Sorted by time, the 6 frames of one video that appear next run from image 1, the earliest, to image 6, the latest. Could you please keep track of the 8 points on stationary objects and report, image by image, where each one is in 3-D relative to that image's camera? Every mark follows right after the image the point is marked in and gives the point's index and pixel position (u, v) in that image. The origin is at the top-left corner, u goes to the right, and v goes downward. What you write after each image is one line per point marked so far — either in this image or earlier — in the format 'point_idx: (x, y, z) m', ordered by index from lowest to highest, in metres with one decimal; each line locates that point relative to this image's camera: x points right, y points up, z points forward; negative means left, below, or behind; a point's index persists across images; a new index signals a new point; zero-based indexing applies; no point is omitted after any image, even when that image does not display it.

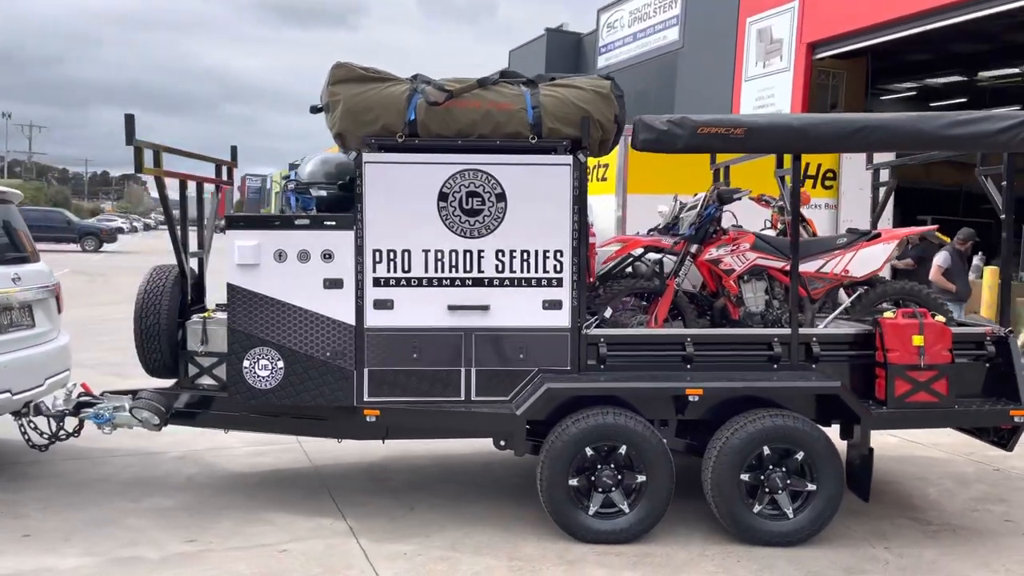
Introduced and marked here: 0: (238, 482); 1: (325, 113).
0: (-1.9, -1.3, +5.6) m
1: (-1.0, +1.0, +4.7) m
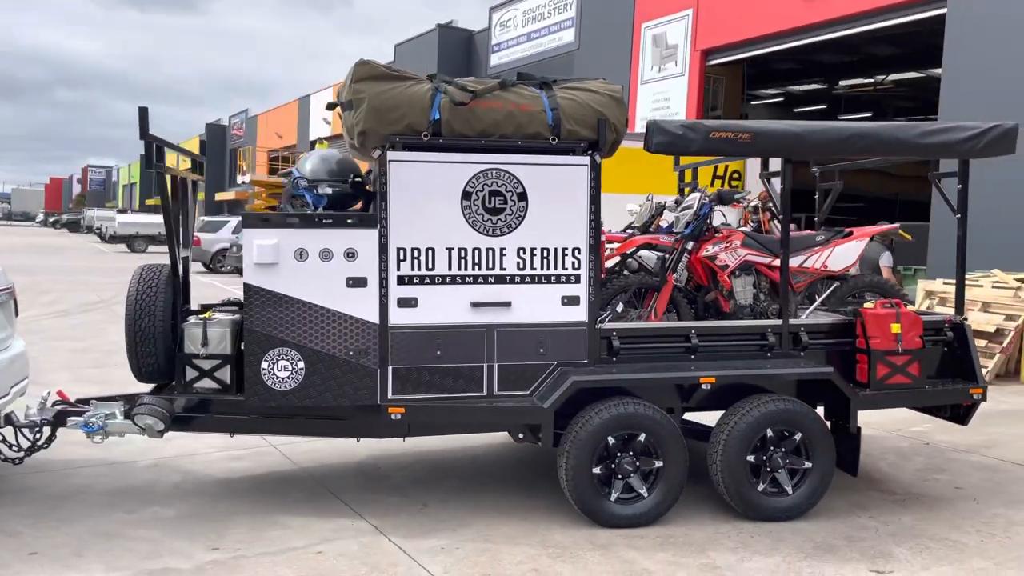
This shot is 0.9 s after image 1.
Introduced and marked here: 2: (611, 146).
0: (-1.9, -1.3, +5.4) m
1: (-0.9, +1.0, +4.6) m
2: (+0.6, +0.9, +4.9) m
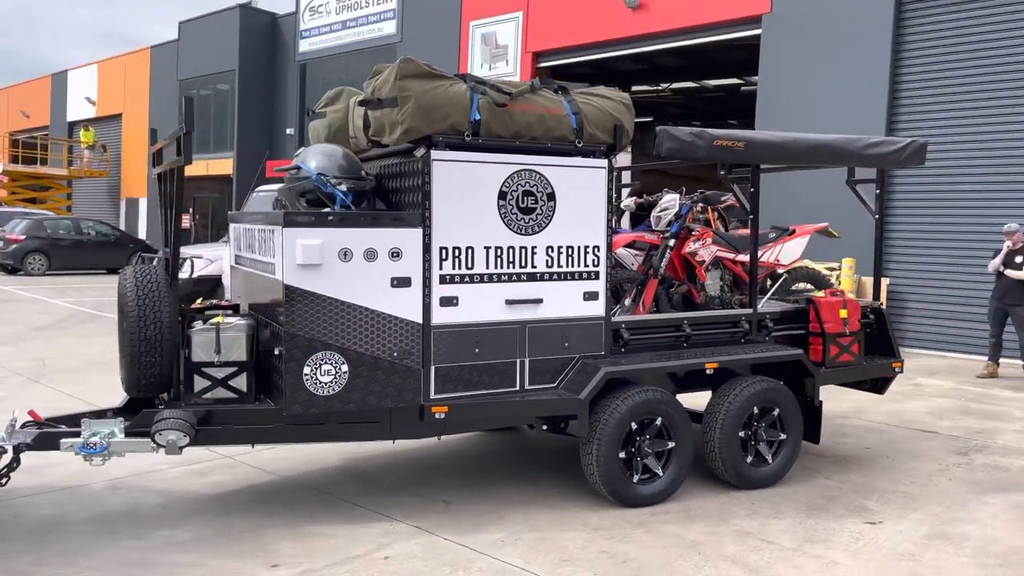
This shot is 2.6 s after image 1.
0: (-1.8, -1.3, +5.1) m
1: (-0.7, +1.0, +4.5) m
2: (+0.7, +0.9, +5.2) m
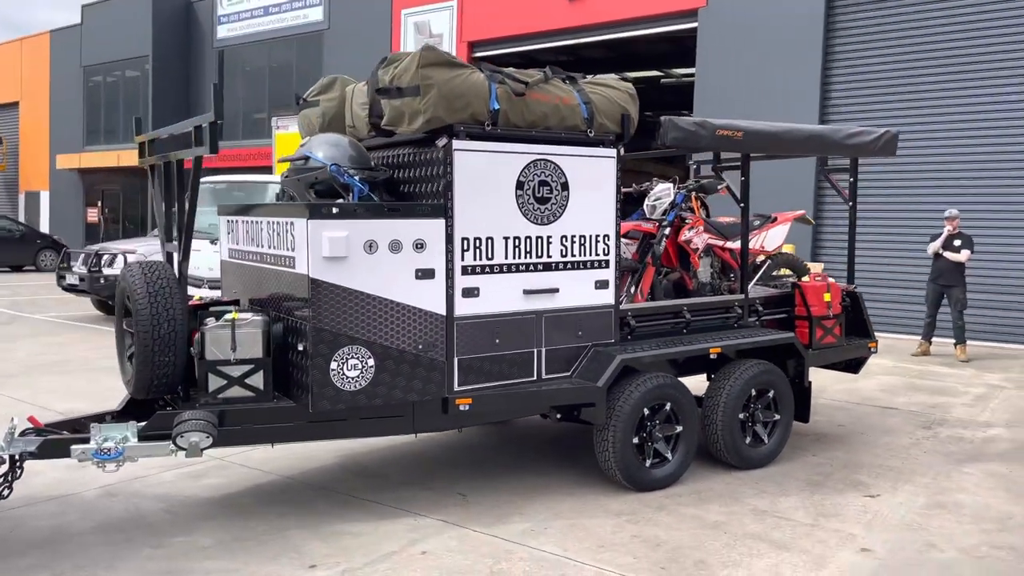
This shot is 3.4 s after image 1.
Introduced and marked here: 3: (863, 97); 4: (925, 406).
0: (-1.7, -1.3, +4.9) m
1: (-0.6, +1.0, +4.5) m
2: (+0.8, +1.0, +5.3) m
3: (+5.3, +2.9, +12.4) m
4: (+4.1, -1.2, +8.2) m
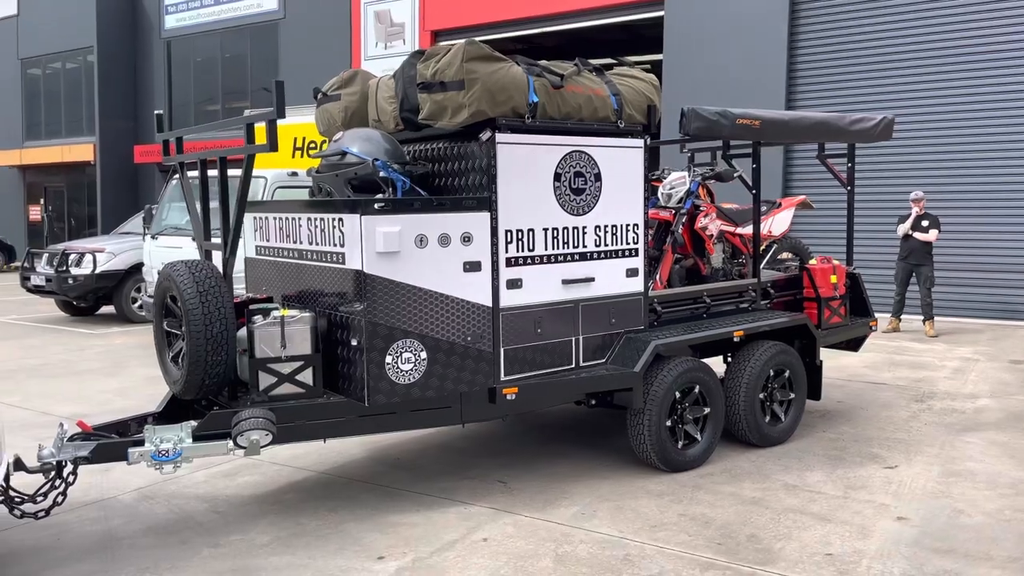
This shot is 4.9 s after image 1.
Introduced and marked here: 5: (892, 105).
0: (-1.4, -1.3, +4.9) m
1: (-0.3, +1.1, +4.5) m
2: (+0.9, +1.0, +5.4) m
3: (+5.0, +3.2, +12.8) m
4: (+4.2, -1.0, +8.6) m
5: (+5.8, +2.8, +12.3) m
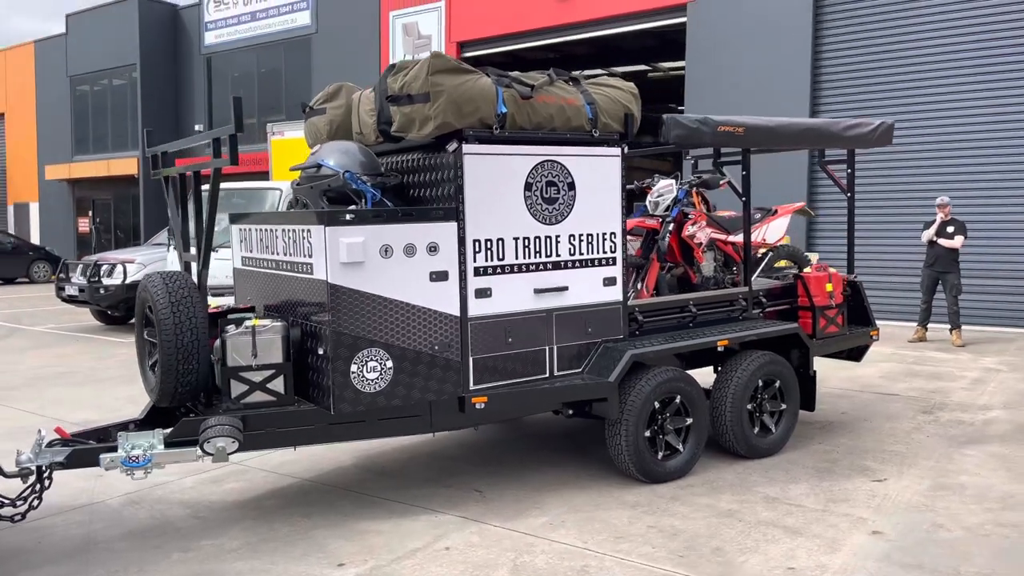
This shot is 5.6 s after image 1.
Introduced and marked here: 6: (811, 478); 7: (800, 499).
0: (-1.6, -1.3, +5.0) m
1: (-0.5, +1.0, +4.5) m
2: (+0.8, +1.0, +5.4) m
3: (+5.2, +3.1, +12.6) m
4: (+4.2, -1.0, +8.3) m
5: (+6.0, +2.6, +12.0) m
6: (+2.0, -1.3, +5.4) m
7: (+1.8, -1.3, +5.0) m
